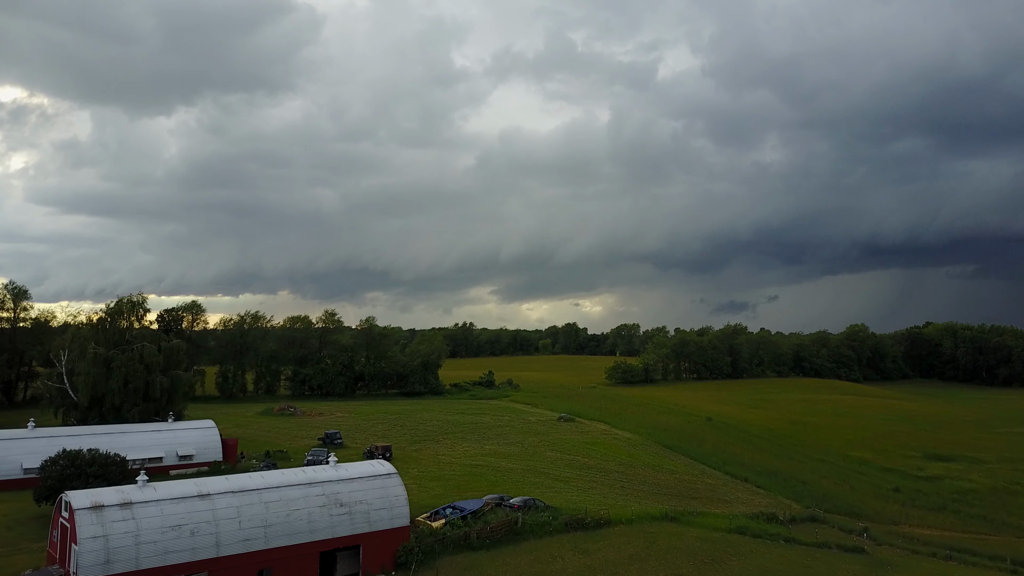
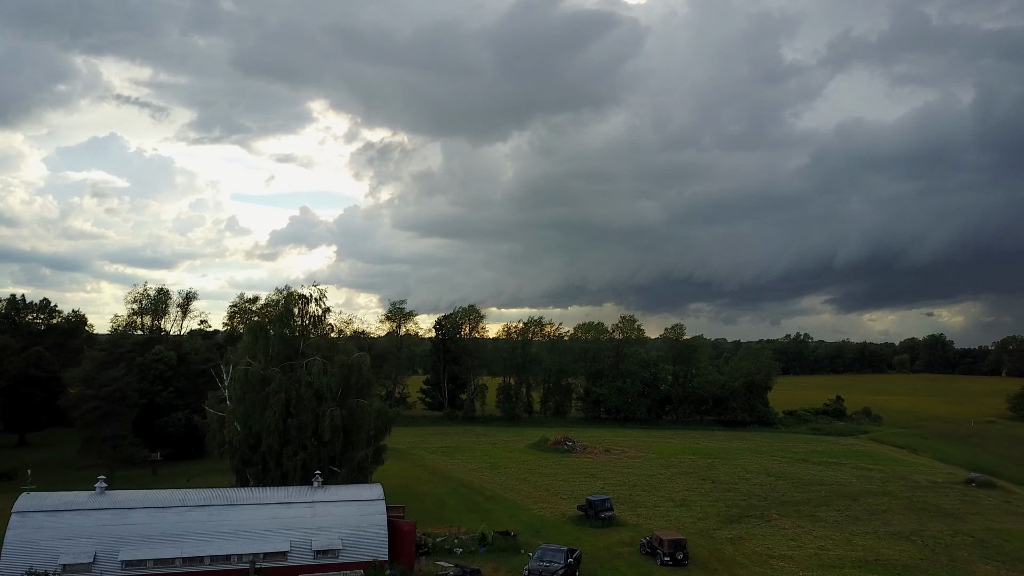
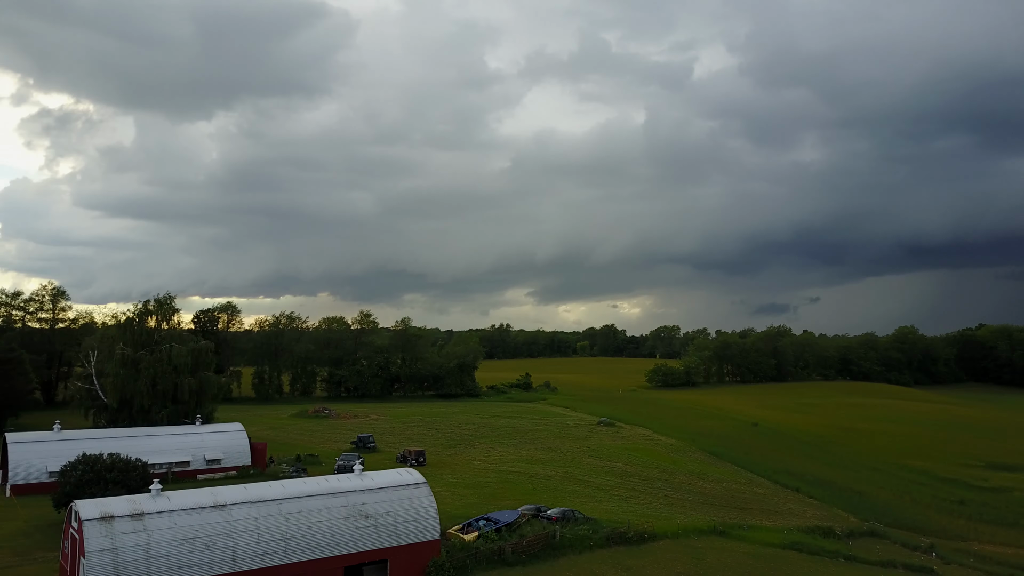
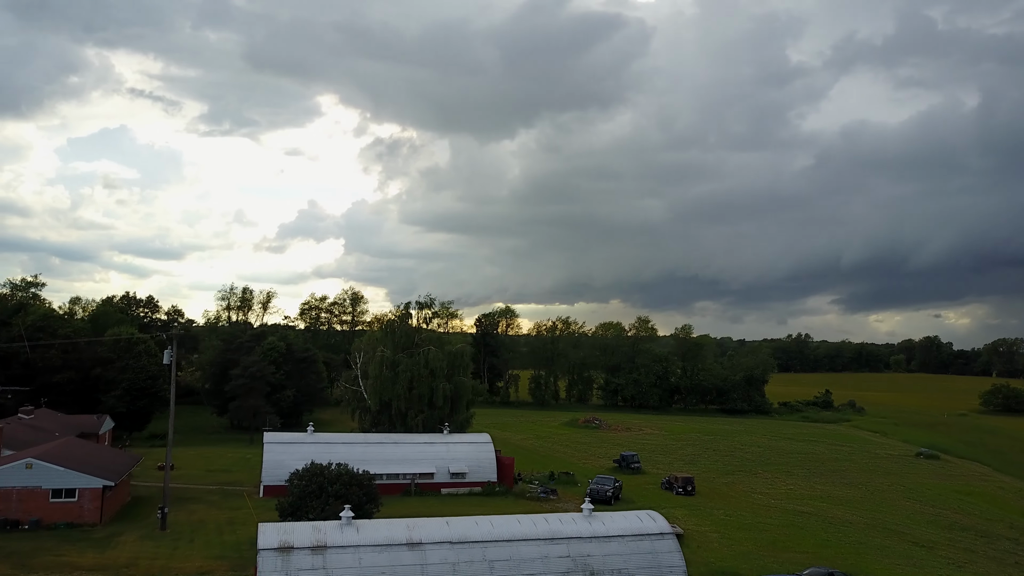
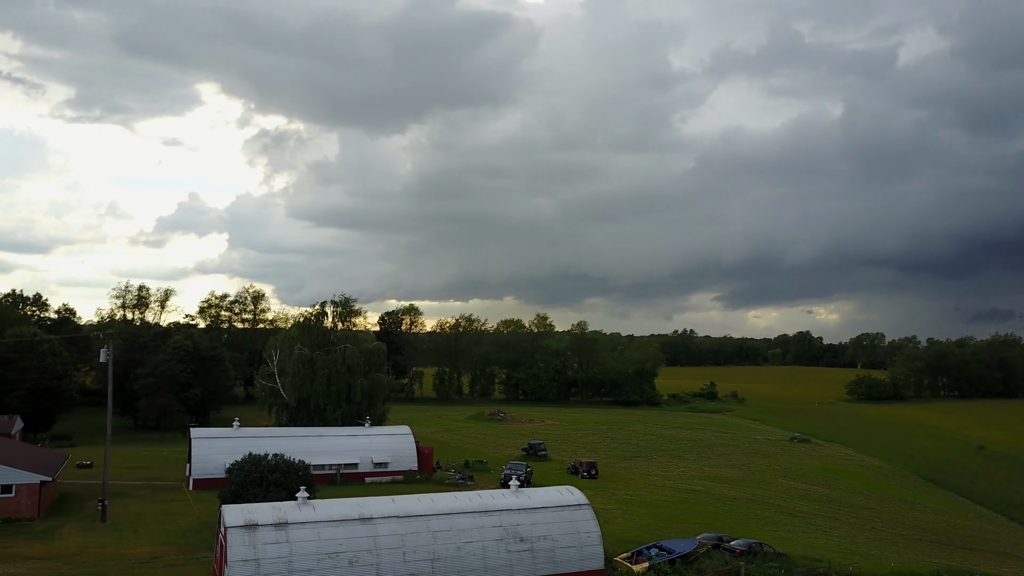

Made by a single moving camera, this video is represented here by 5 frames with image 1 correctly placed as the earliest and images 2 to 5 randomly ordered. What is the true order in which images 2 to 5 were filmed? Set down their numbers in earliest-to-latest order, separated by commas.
3, 5, 4, 2
